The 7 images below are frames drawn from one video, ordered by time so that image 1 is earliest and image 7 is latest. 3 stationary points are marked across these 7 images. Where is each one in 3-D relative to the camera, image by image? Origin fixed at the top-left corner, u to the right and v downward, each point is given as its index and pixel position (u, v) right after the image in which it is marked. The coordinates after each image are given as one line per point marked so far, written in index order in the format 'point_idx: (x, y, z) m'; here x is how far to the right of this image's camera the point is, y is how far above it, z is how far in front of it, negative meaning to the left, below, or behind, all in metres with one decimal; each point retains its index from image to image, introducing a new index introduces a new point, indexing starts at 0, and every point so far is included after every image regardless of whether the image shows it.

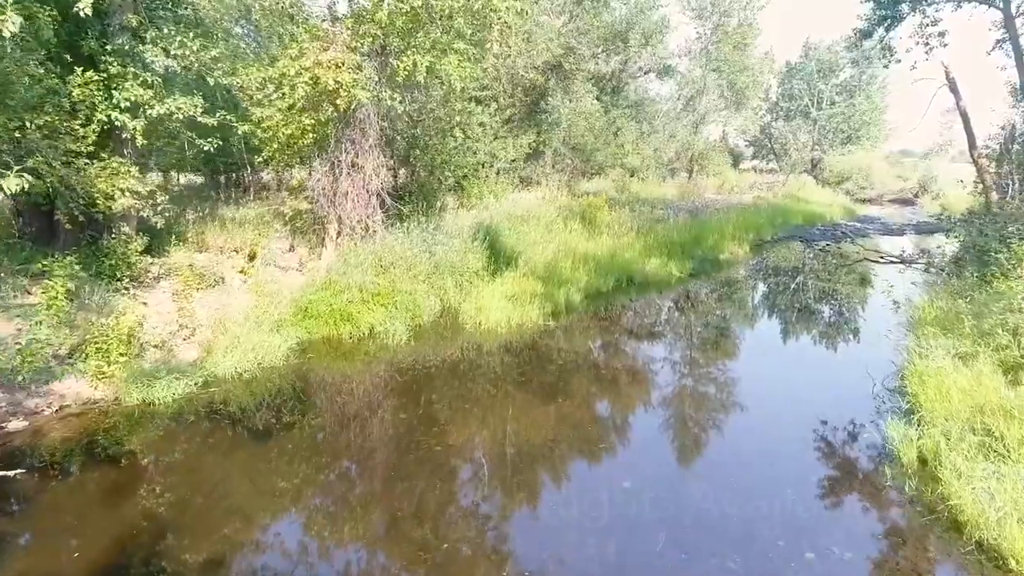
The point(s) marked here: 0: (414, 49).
0: (-1.4, +3.3, +9.8) m
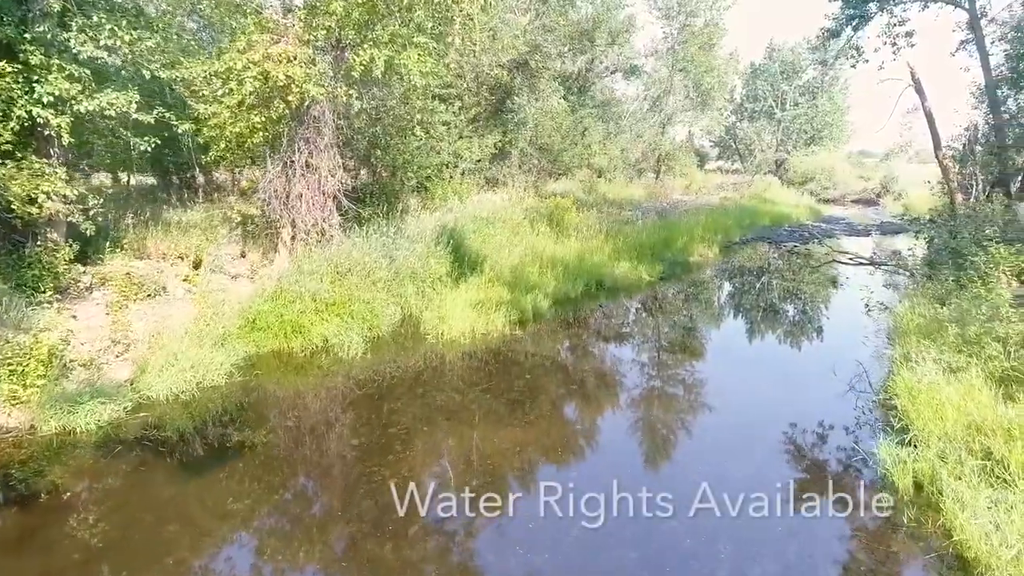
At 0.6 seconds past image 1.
0: (-1.8, +3.2, +9.2) m
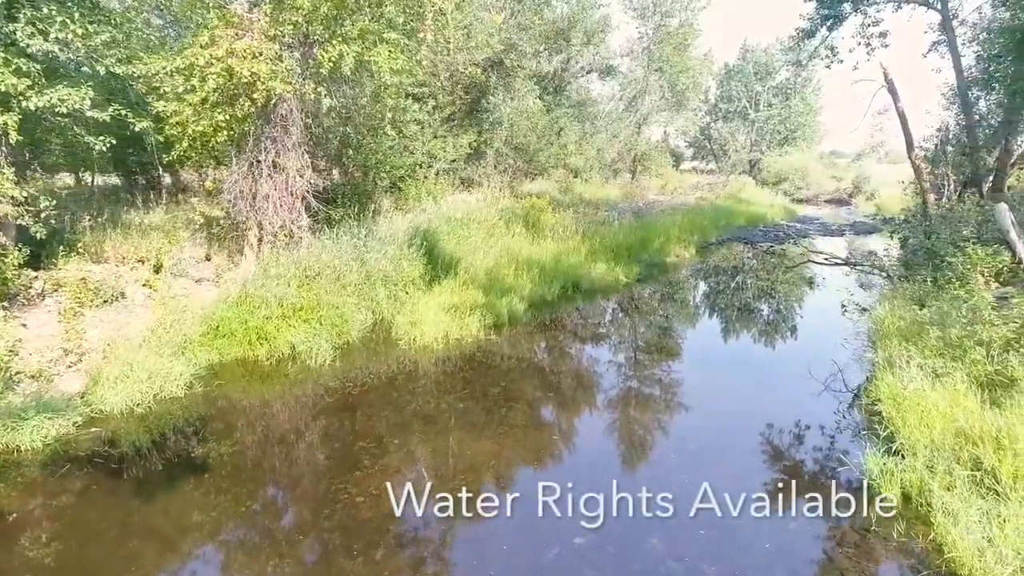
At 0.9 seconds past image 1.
0: (-2.2, +3.1, +8.9) m
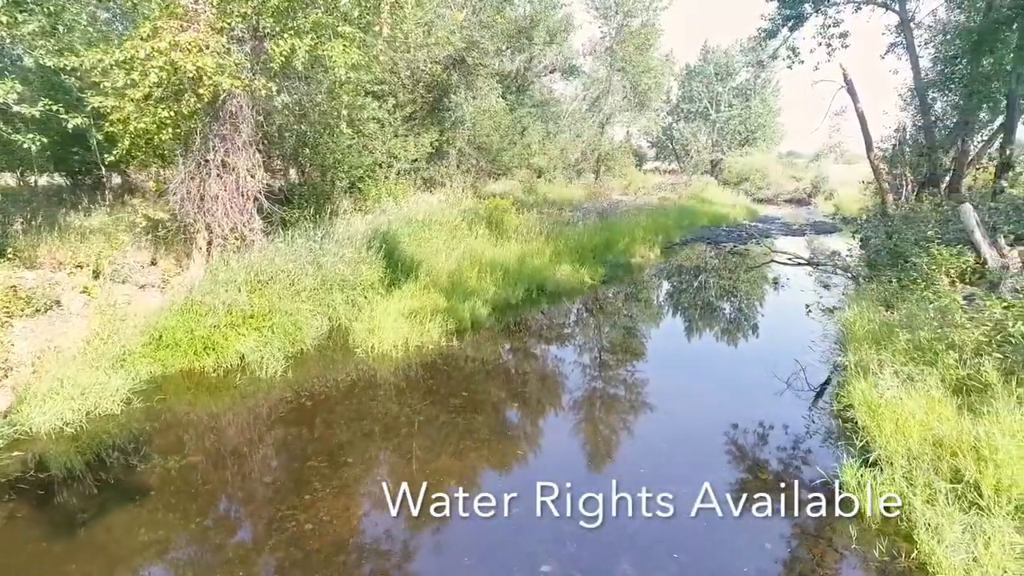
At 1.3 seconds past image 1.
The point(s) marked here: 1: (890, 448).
0: (-2.6, +3.0, +8.5) m
1: (+2.4, -1.0, +4.6) m
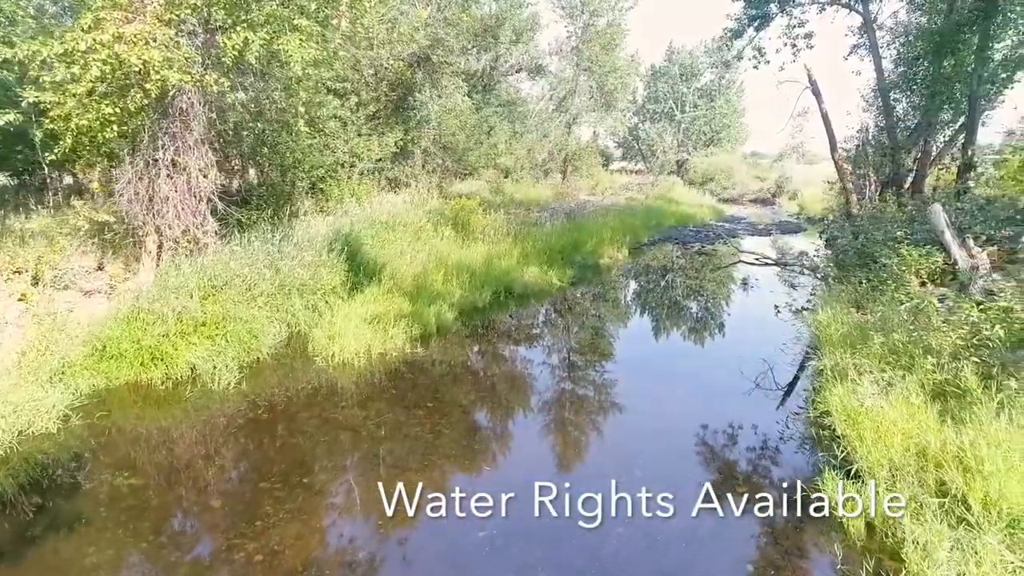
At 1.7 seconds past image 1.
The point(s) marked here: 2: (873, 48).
0: (-3.0, +3.0, +8.1) m
1: (+2.2, -1.1, +4.5) m
2: (+8.1, +5.4, +16.0) m
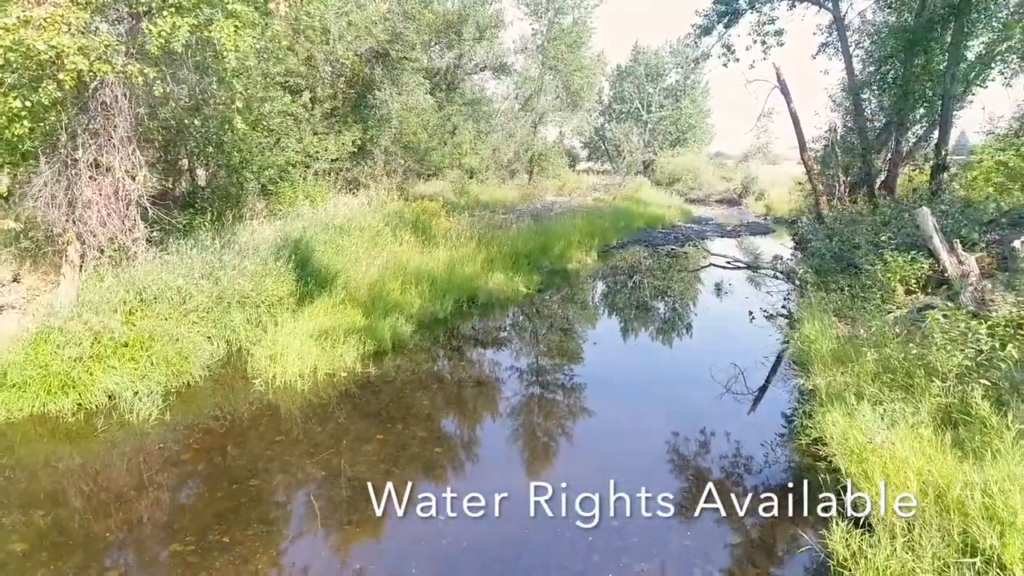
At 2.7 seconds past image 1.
0: (-3.5, +2.8, +7.3) m
1: (+2.0, -1.2, +3.9) m
2: (+7.2, +5.3, +15.7) m
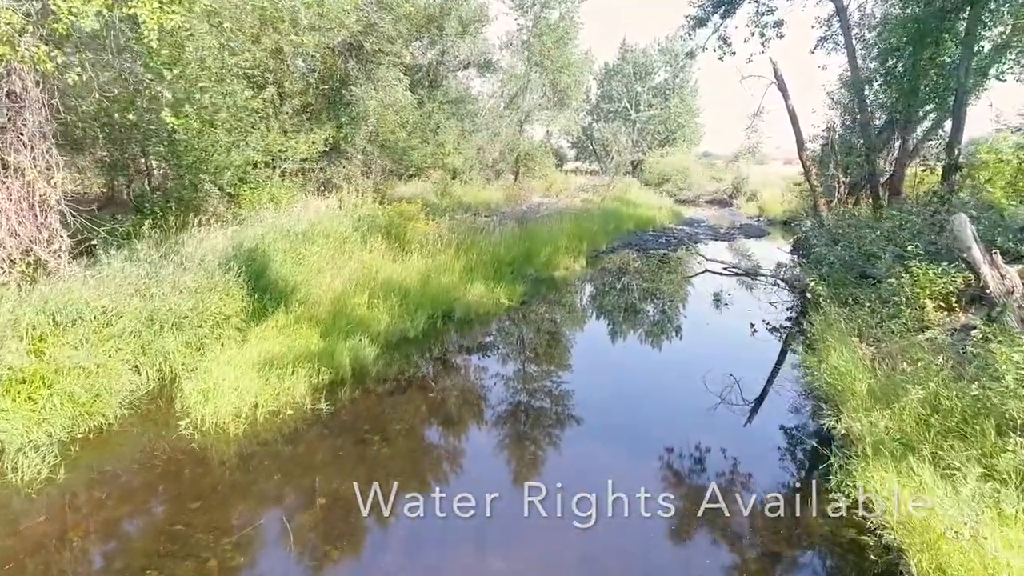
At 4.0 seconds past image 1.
0: (-3.7, +2.6, +6.2) m
1: (+1.8, -1.3, +2.9) m
2: (+6.9, +5.1, +14.8) m
